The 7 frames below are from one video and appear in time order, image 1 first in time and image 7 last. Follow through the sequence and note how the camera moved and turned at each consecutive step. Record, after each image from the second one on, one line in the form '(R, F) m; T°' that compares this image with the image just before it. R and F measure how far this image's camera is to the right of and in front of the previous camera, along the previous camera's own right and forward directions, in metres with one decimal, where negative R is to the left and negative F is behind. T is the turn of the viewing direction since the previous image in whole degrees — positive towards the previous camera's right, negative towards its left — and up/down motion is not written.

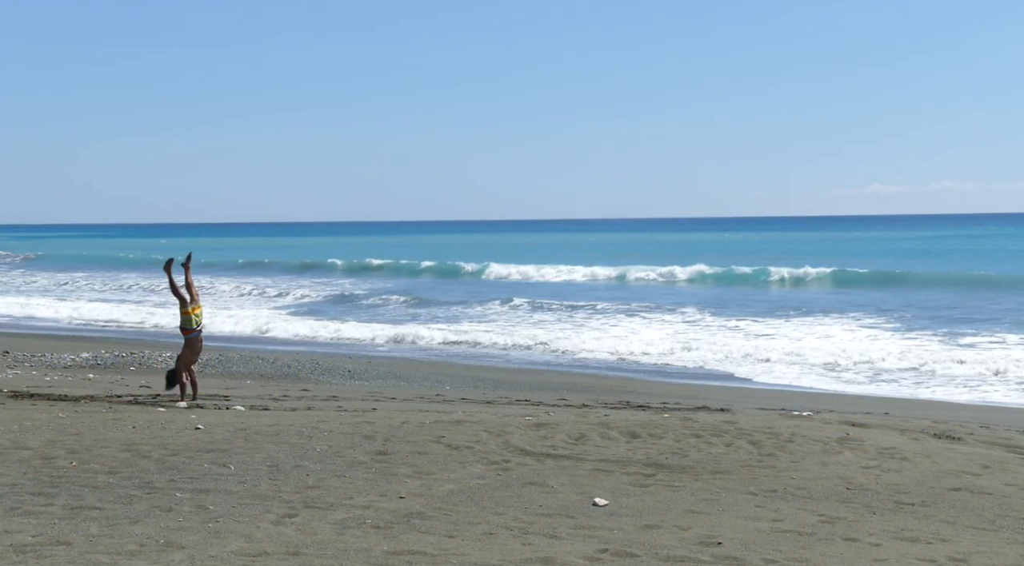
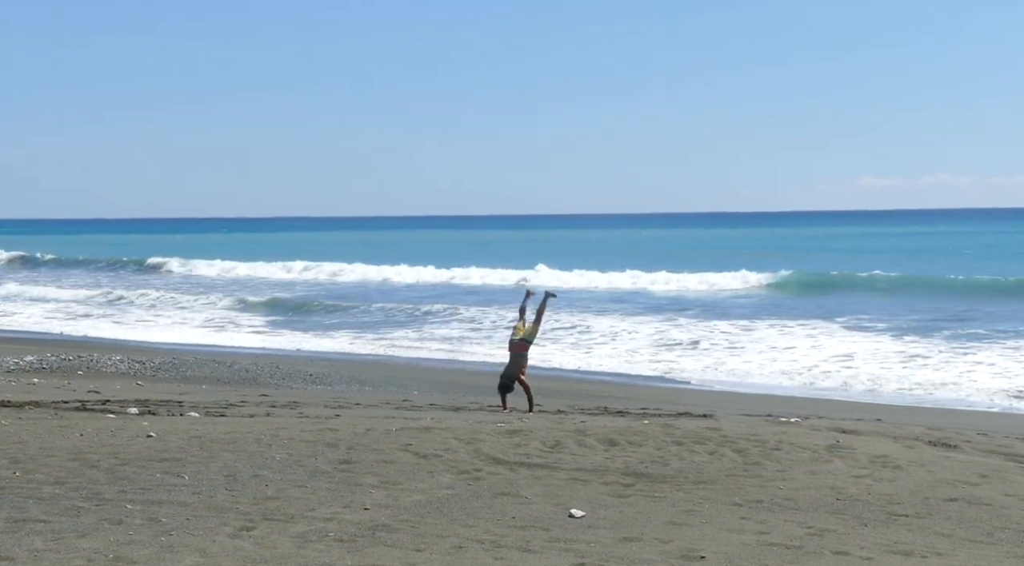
(0.0, +0.9) m; +1°
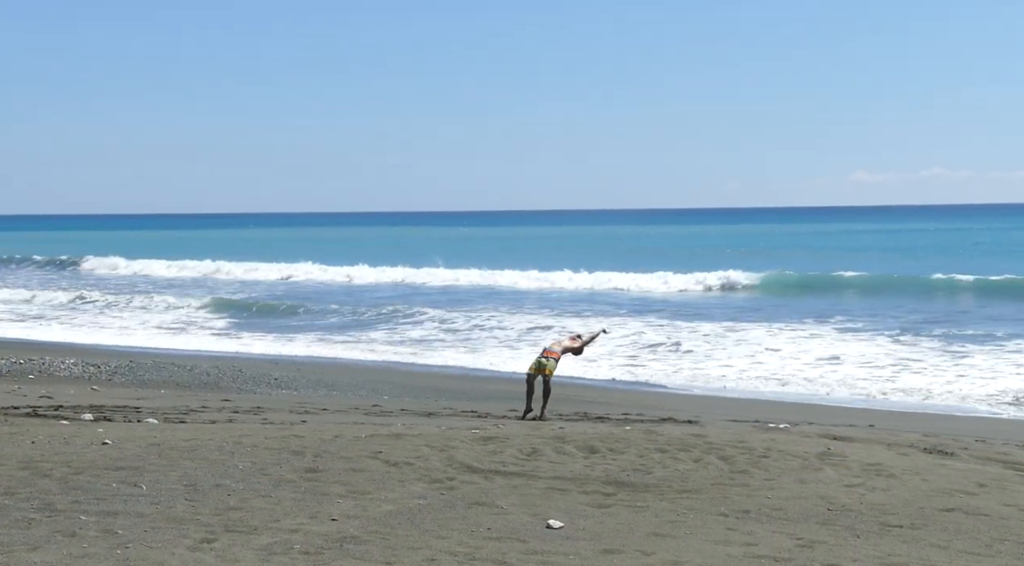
(0.0, +0.7) m; +1°
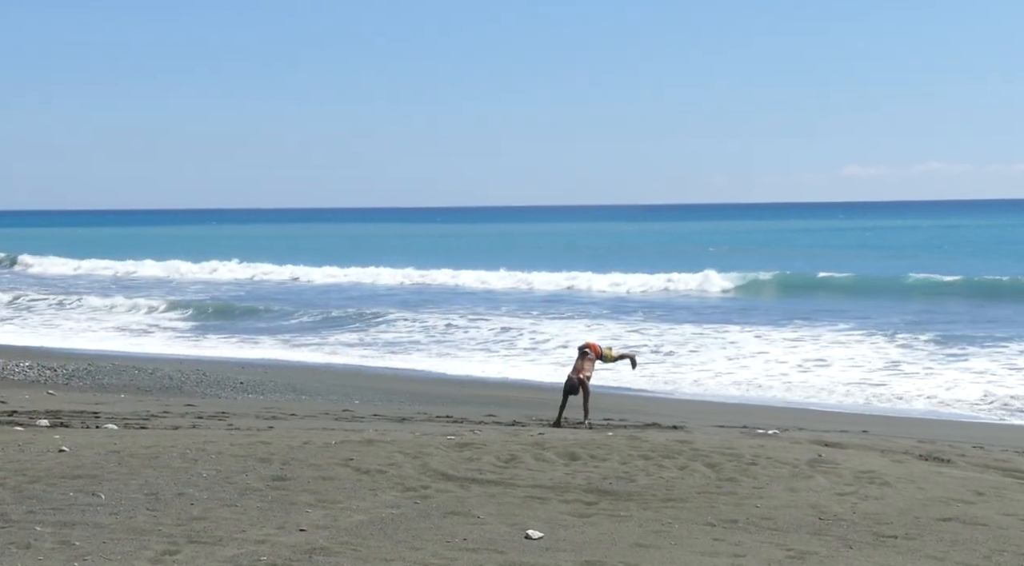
(0.0, +0.6) m; +1°
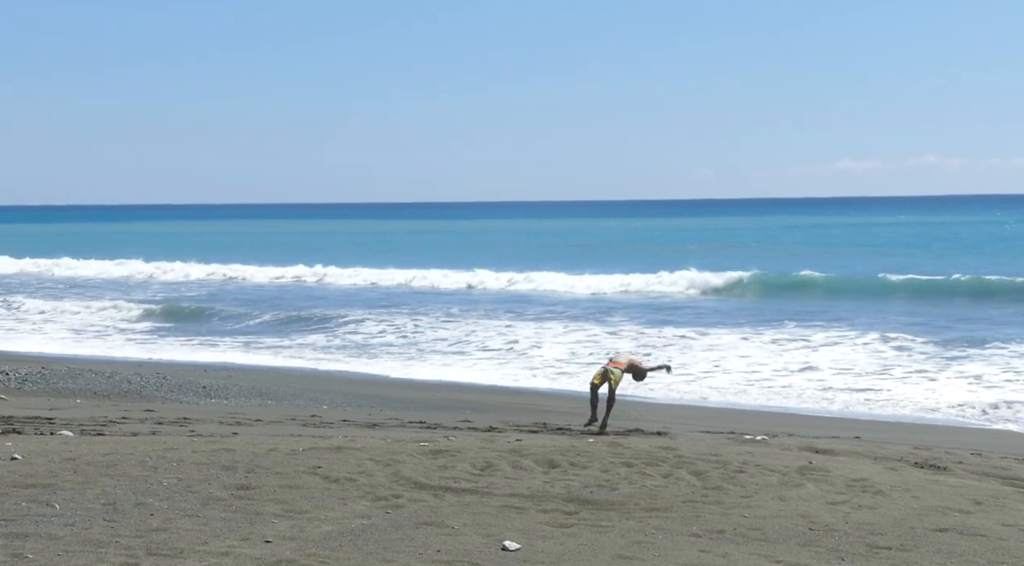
(0.0, +0.6) m; +1°
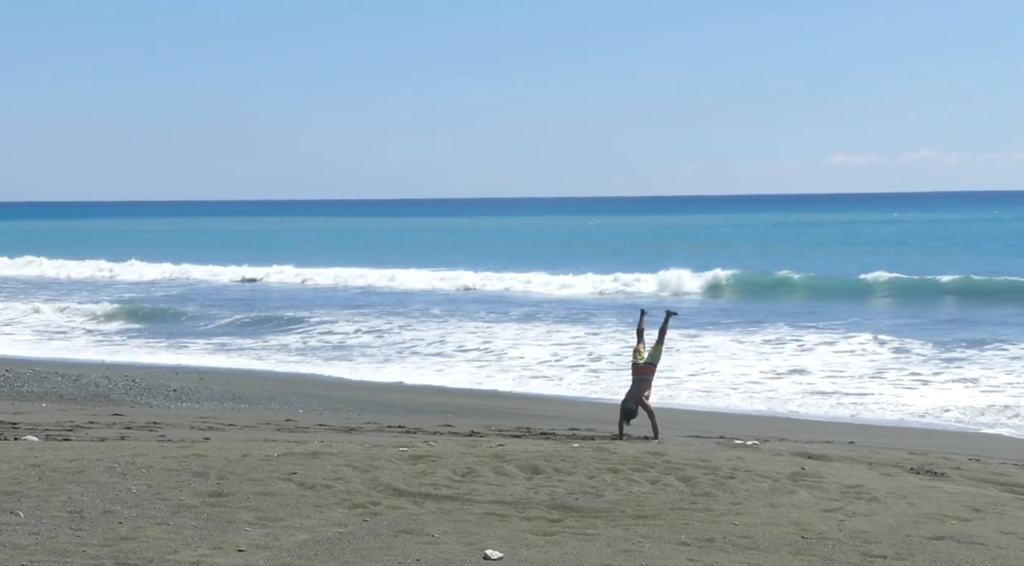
(0.0, +0.4) m; +1°
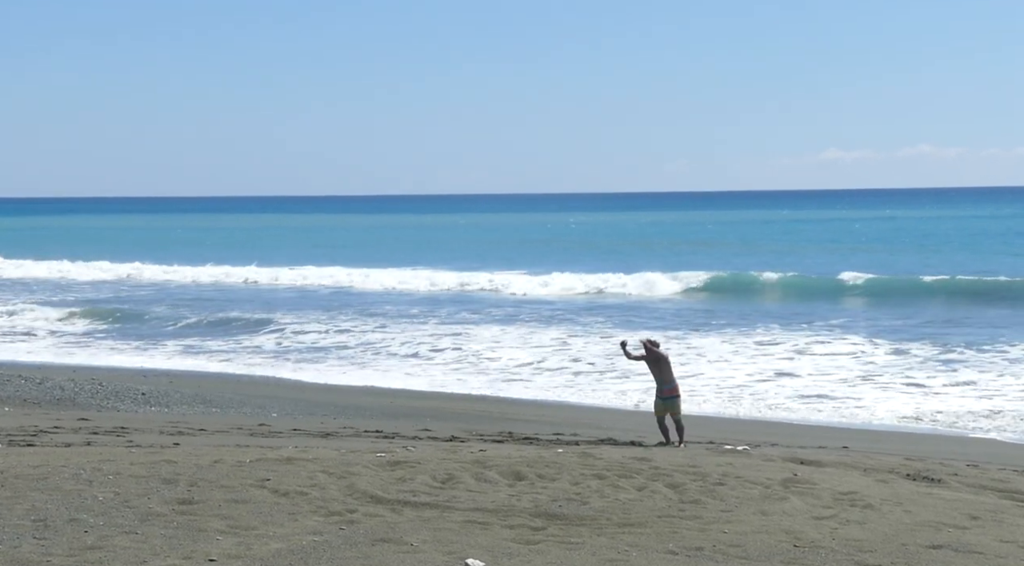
(0.0, +0.5) m; +1°
